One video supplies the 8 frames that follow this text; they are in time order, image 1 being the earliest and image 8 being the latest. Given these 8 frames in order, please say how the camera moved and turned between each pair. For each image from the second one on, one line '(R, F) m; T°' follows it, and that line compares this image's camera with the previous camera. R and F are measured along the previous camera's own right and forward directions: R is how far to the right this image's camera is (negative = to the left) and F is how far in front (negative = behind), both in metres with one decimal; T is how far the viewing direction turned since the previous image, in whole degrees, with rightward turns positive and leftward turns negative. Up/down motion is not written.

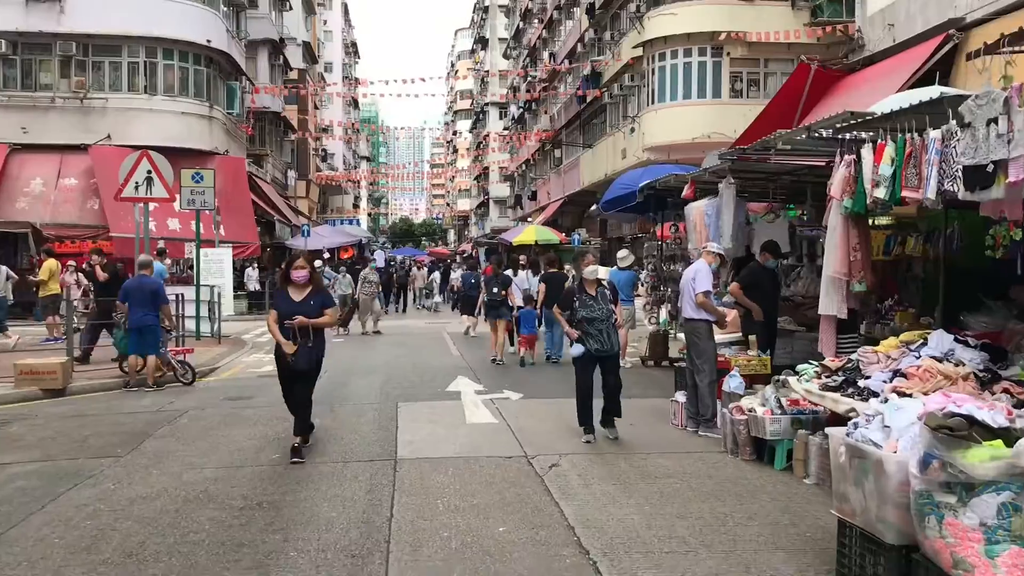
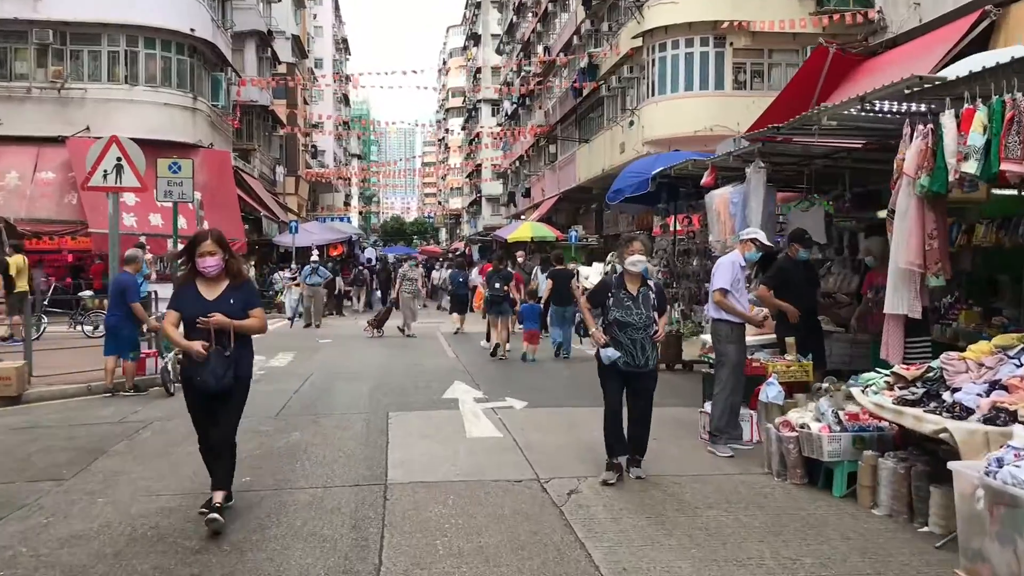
(-0.1, +1.0) m; +1°
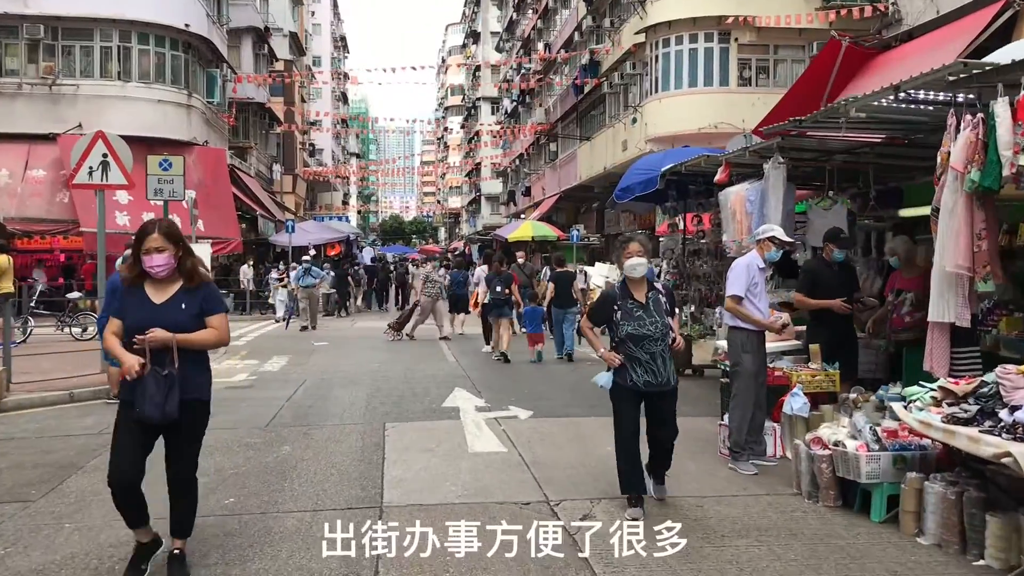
(0.0, +0.5) m; 0°
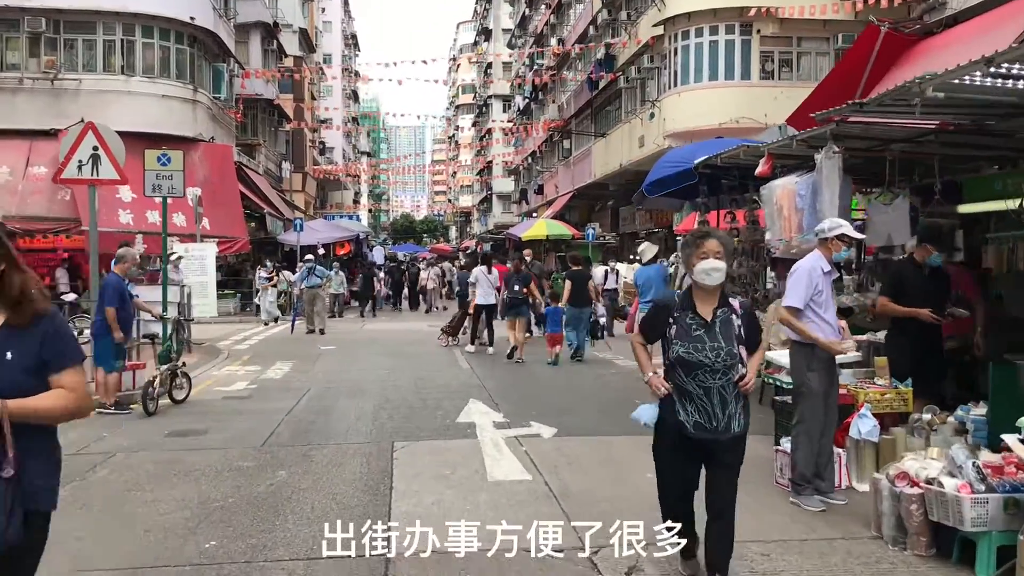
(-0.1, +0.8) m; -1°
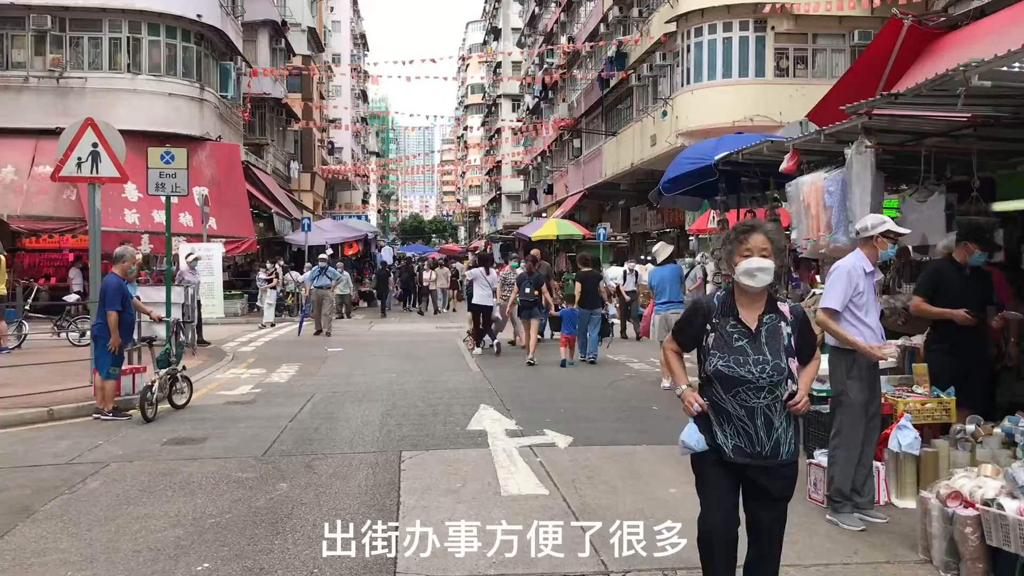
(0.0, +0.4) m; -1°
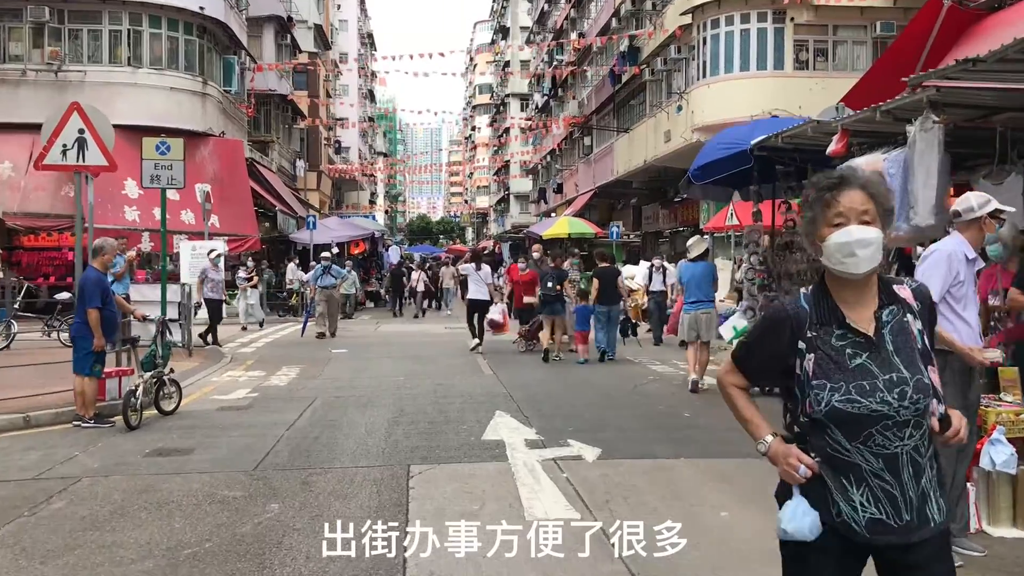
(-0.1, +0.8) m; 0°
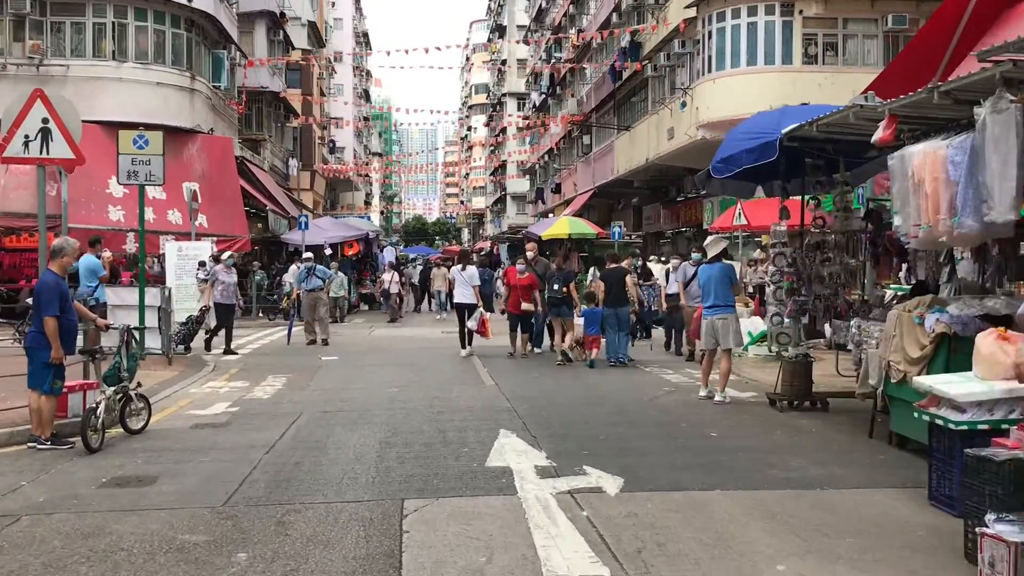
(-0.1, +0.9) m; 0°
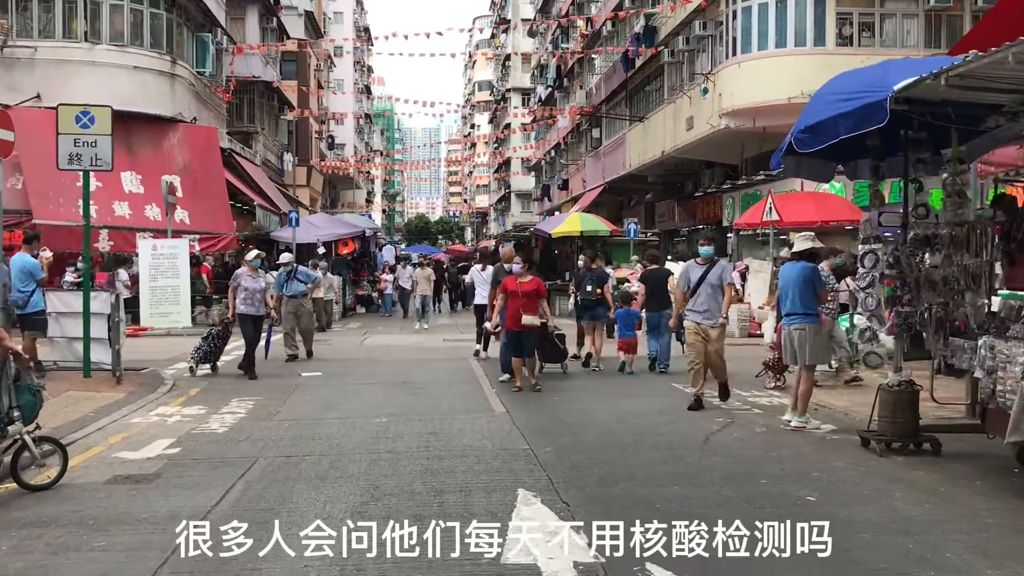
(-0.1, +2.0) m; 0°
